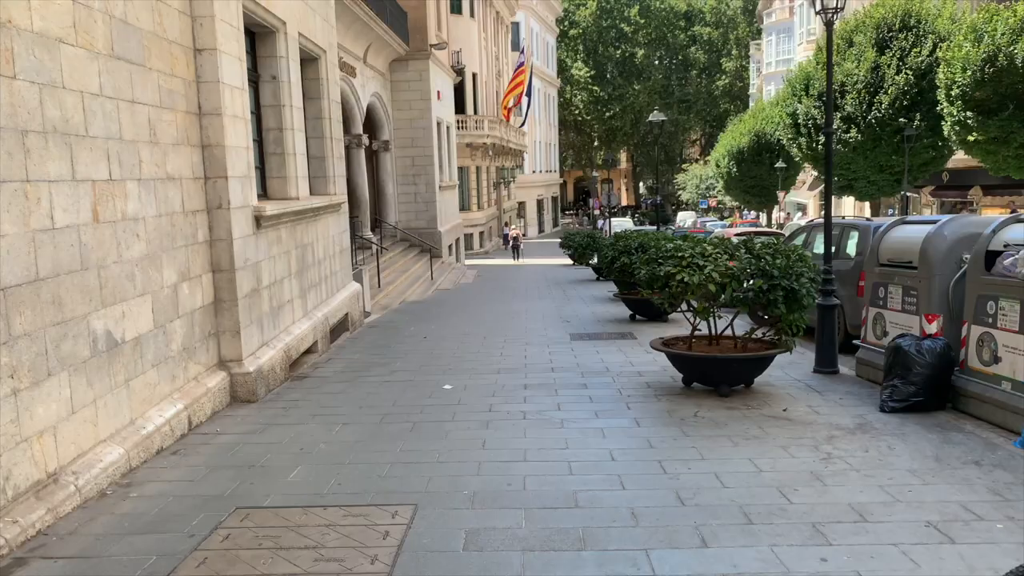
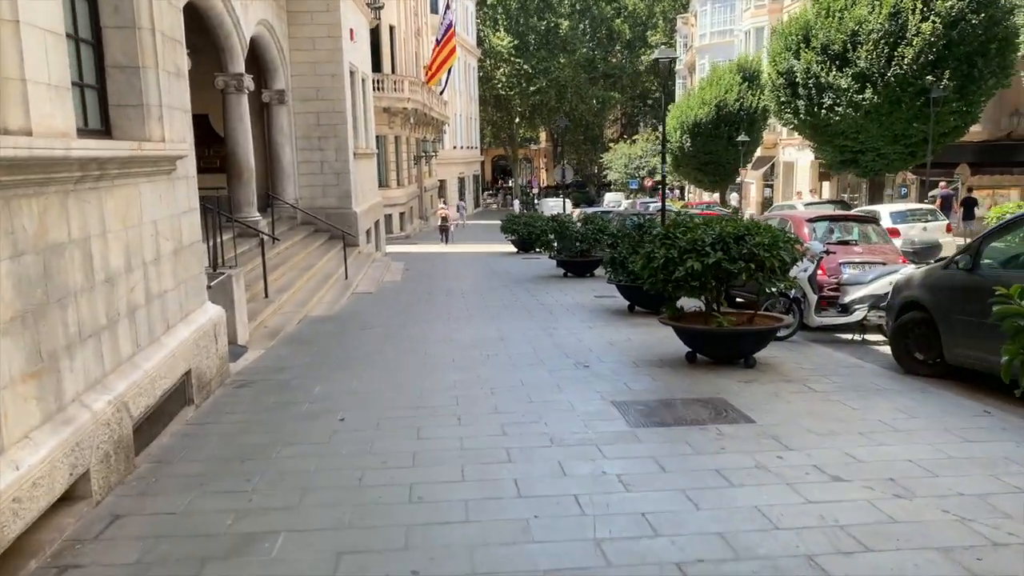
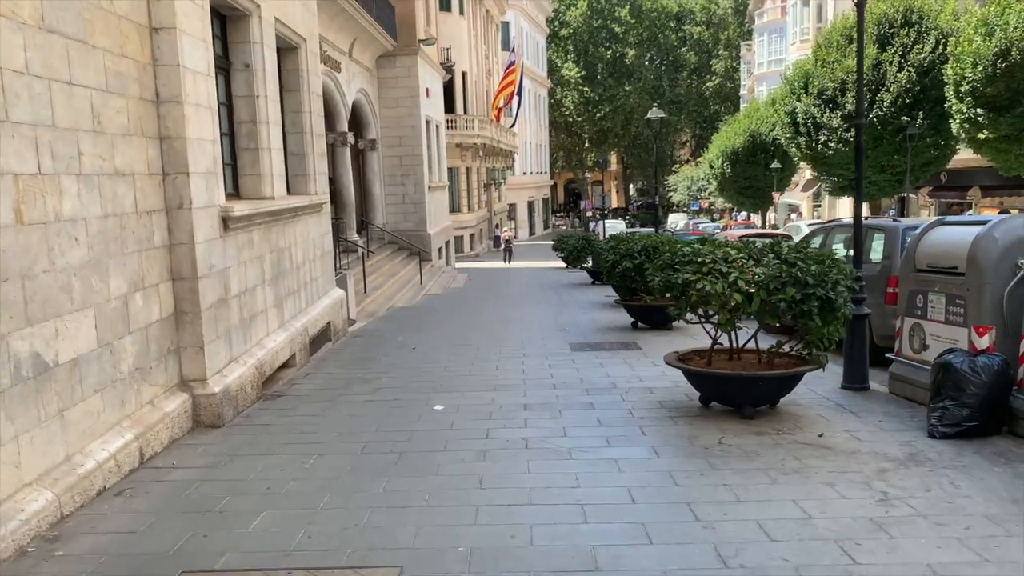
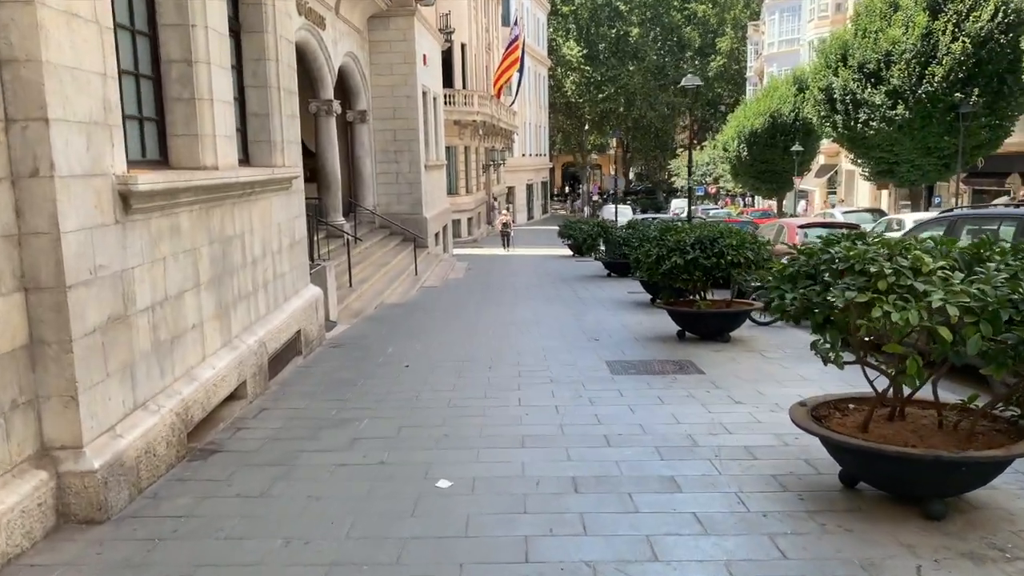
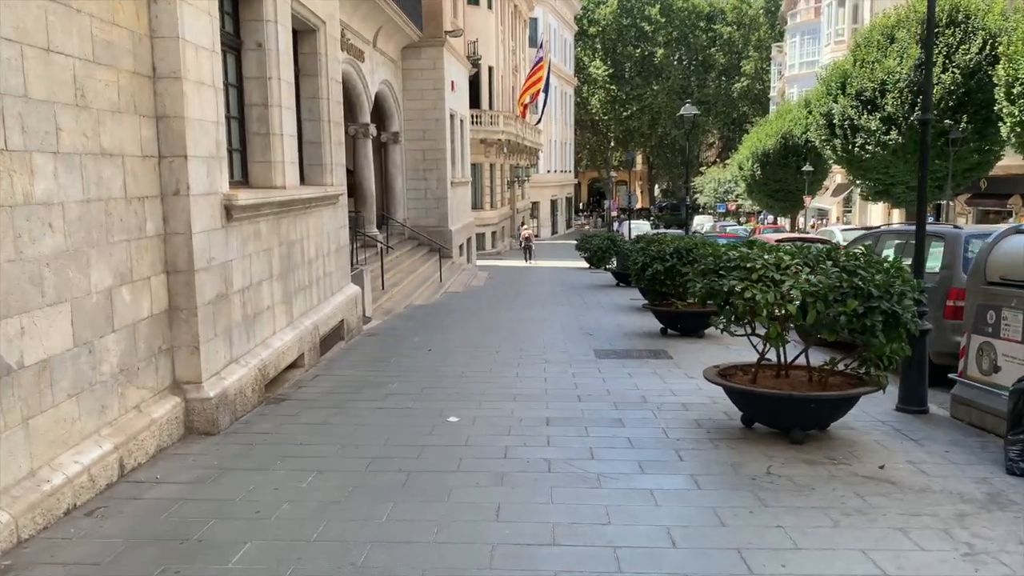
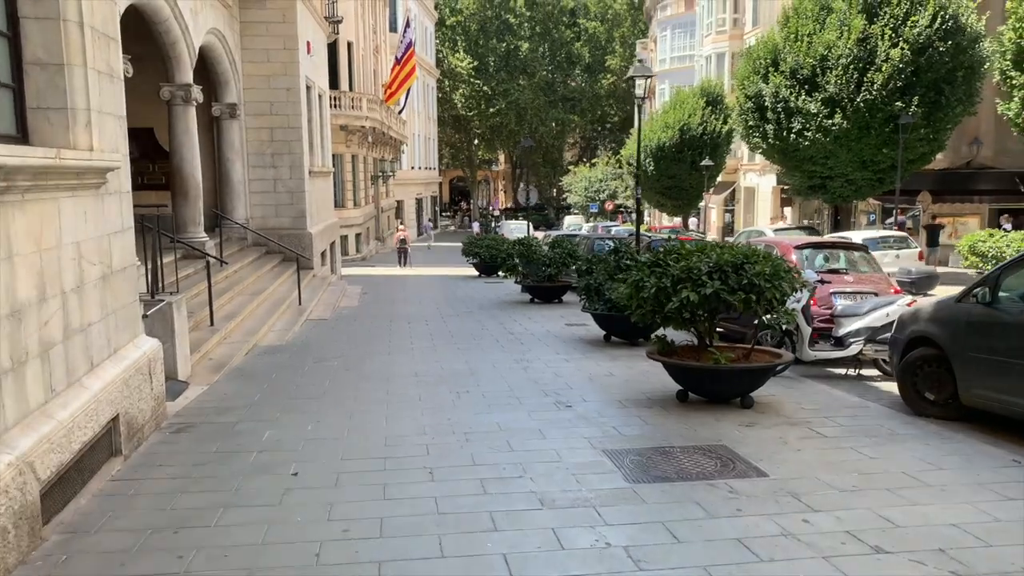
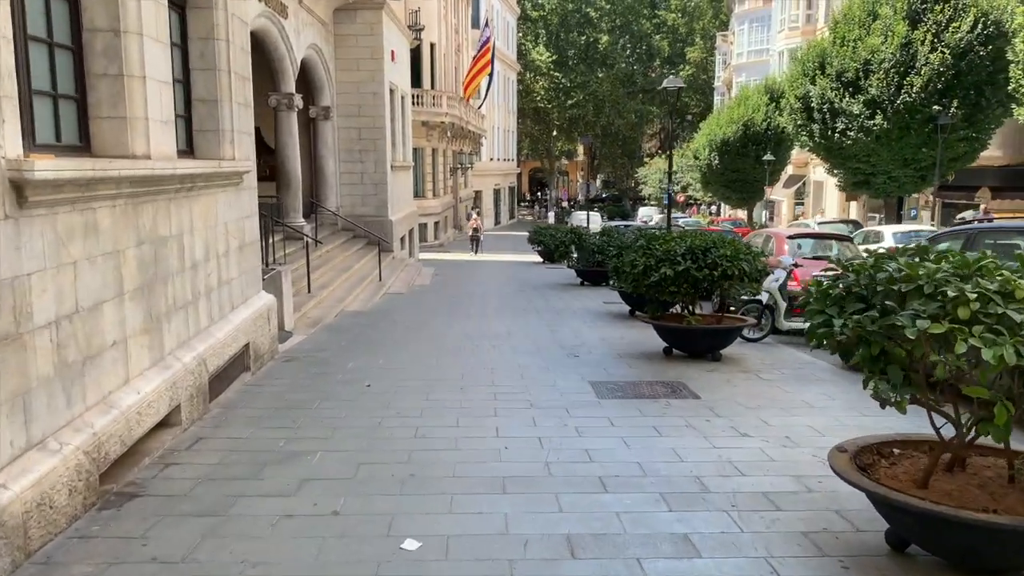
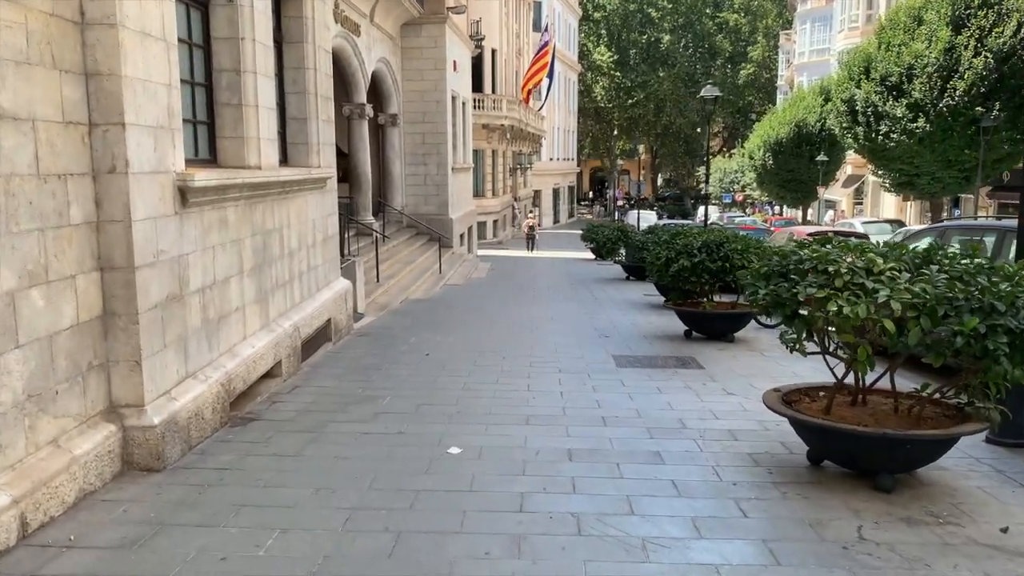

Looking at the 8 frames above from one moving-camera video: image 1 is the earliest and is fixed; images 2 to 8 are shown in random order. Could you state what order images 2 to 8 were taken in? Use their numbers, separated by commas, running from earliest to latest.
3, 5, 8, 4, 7, 2, 6
